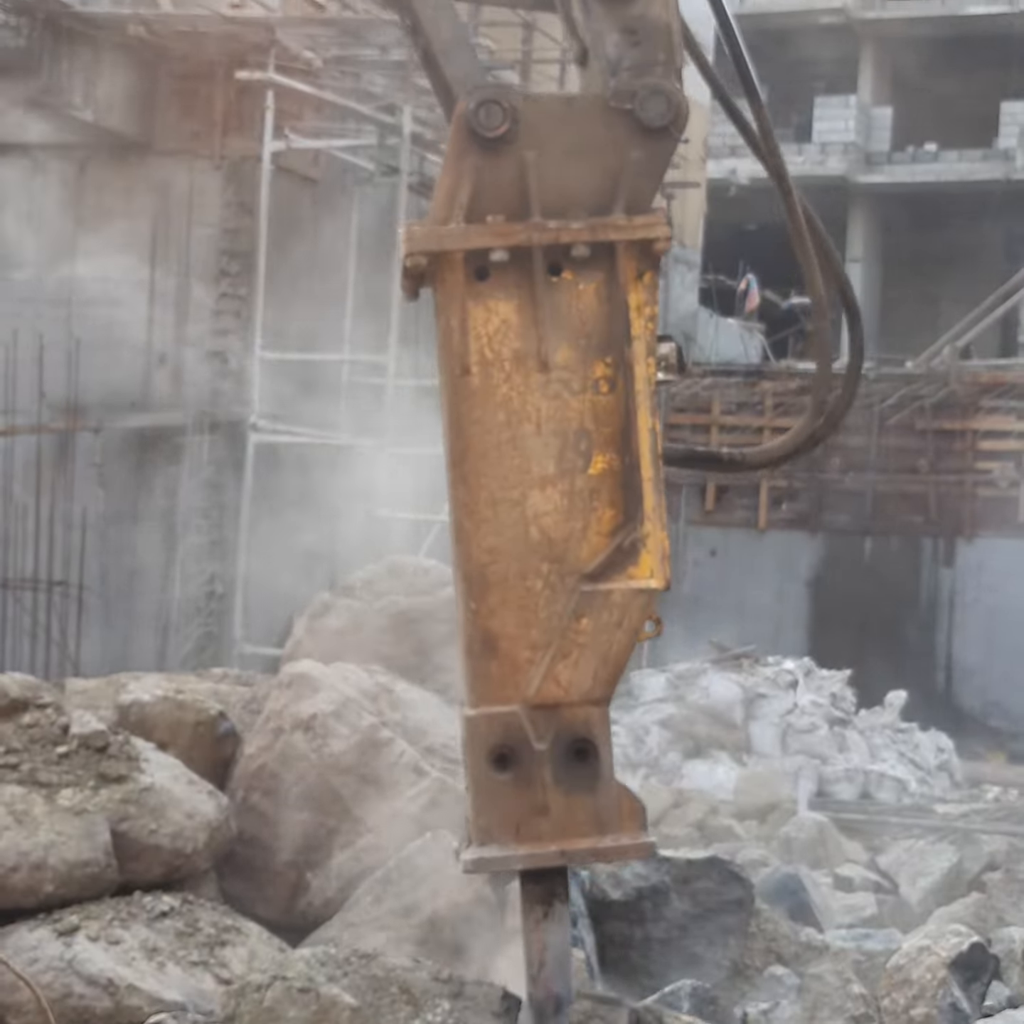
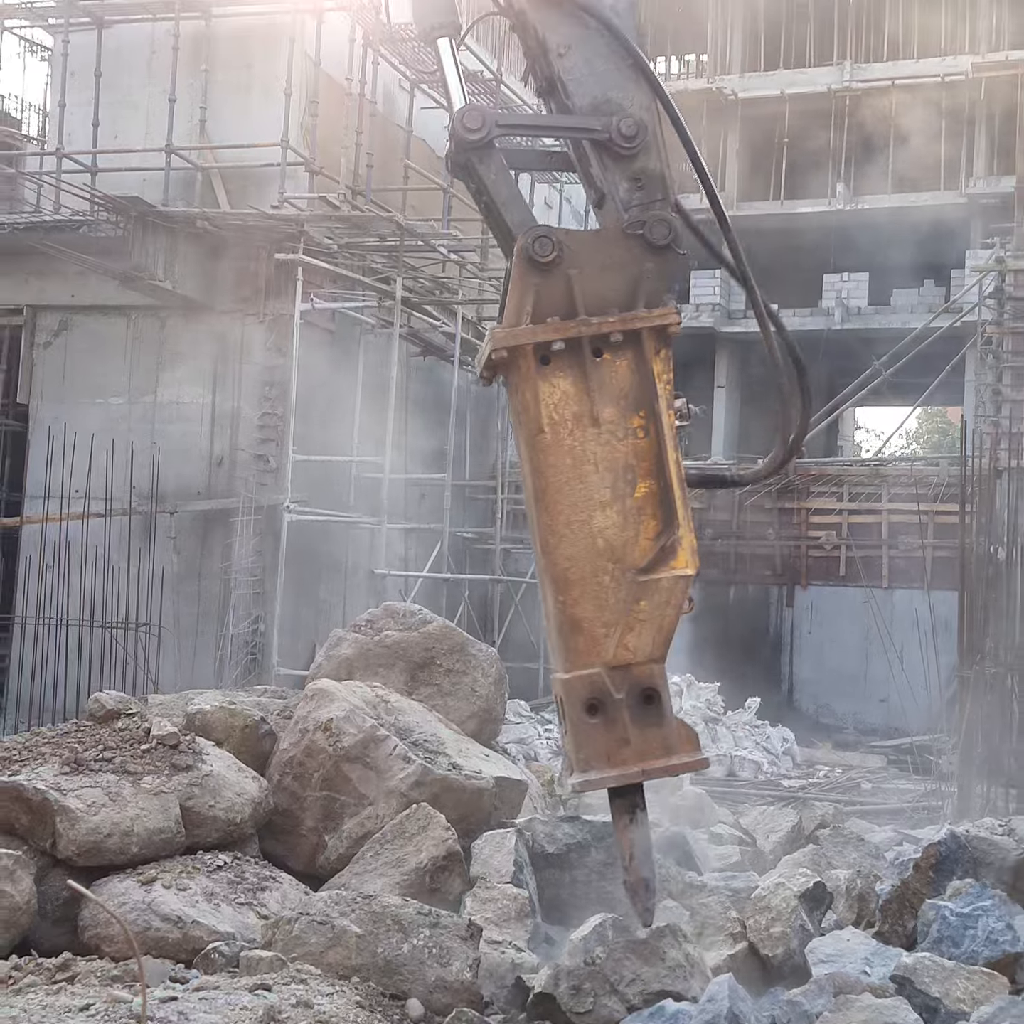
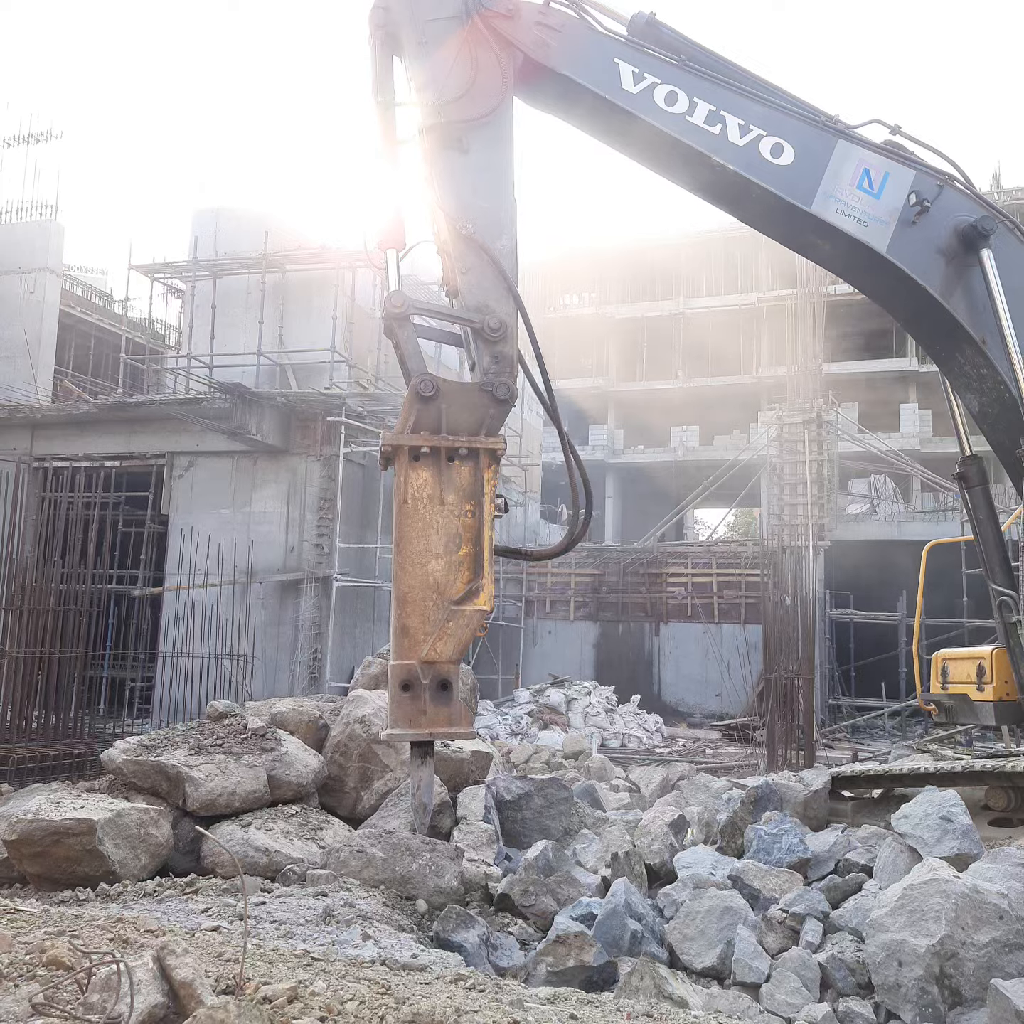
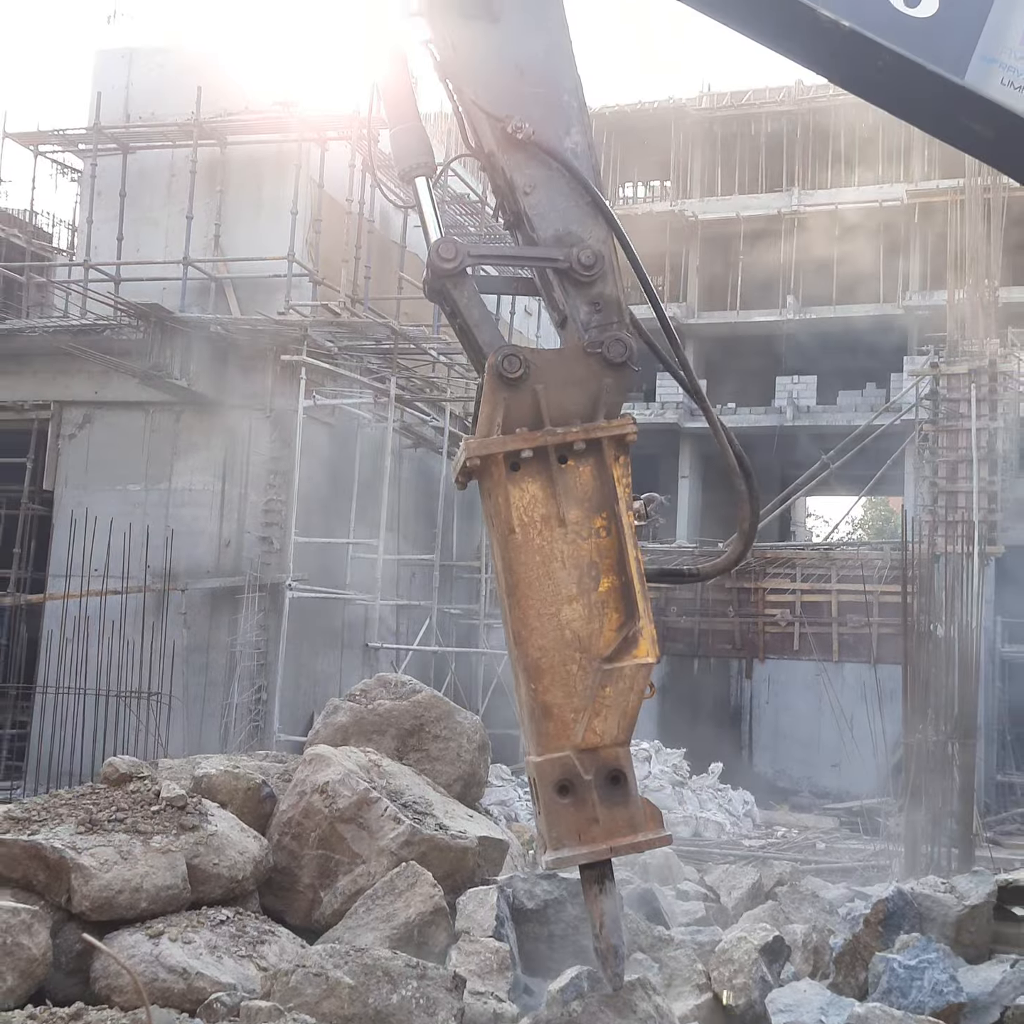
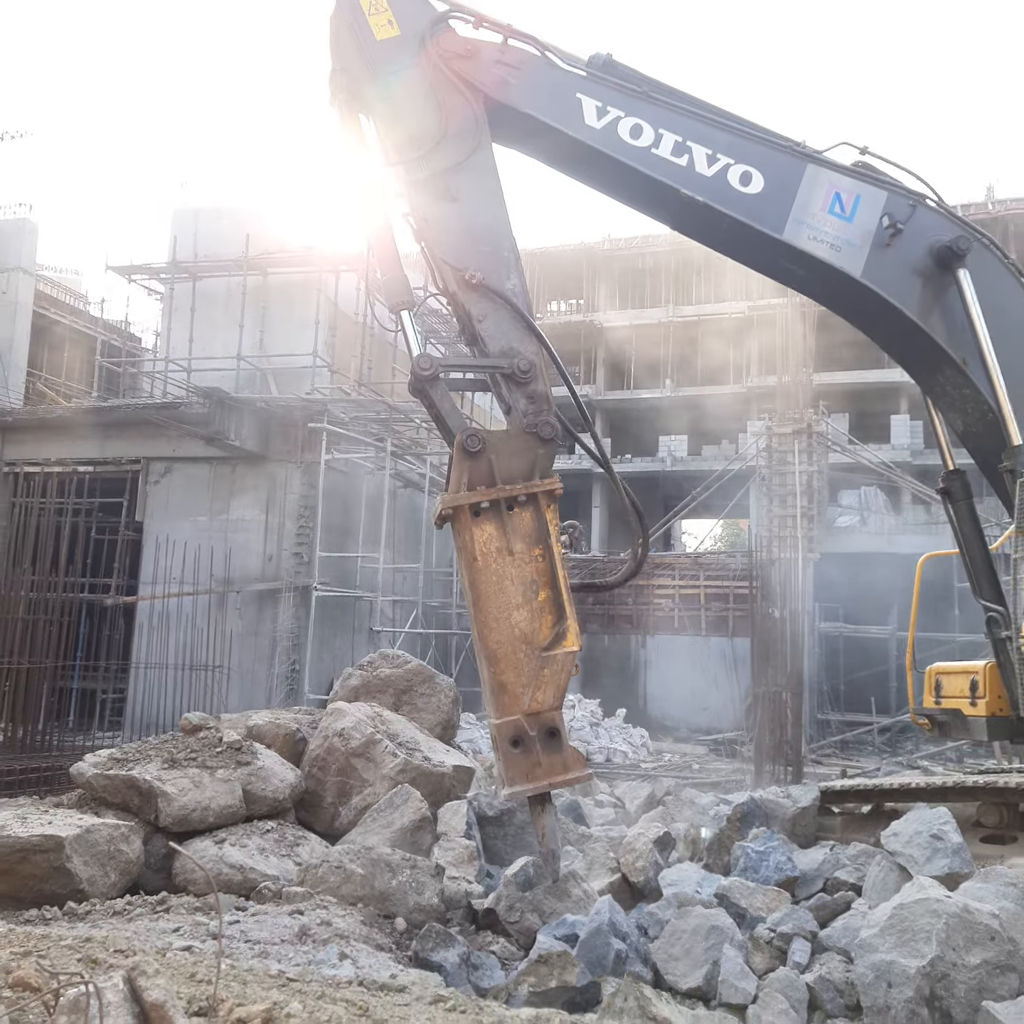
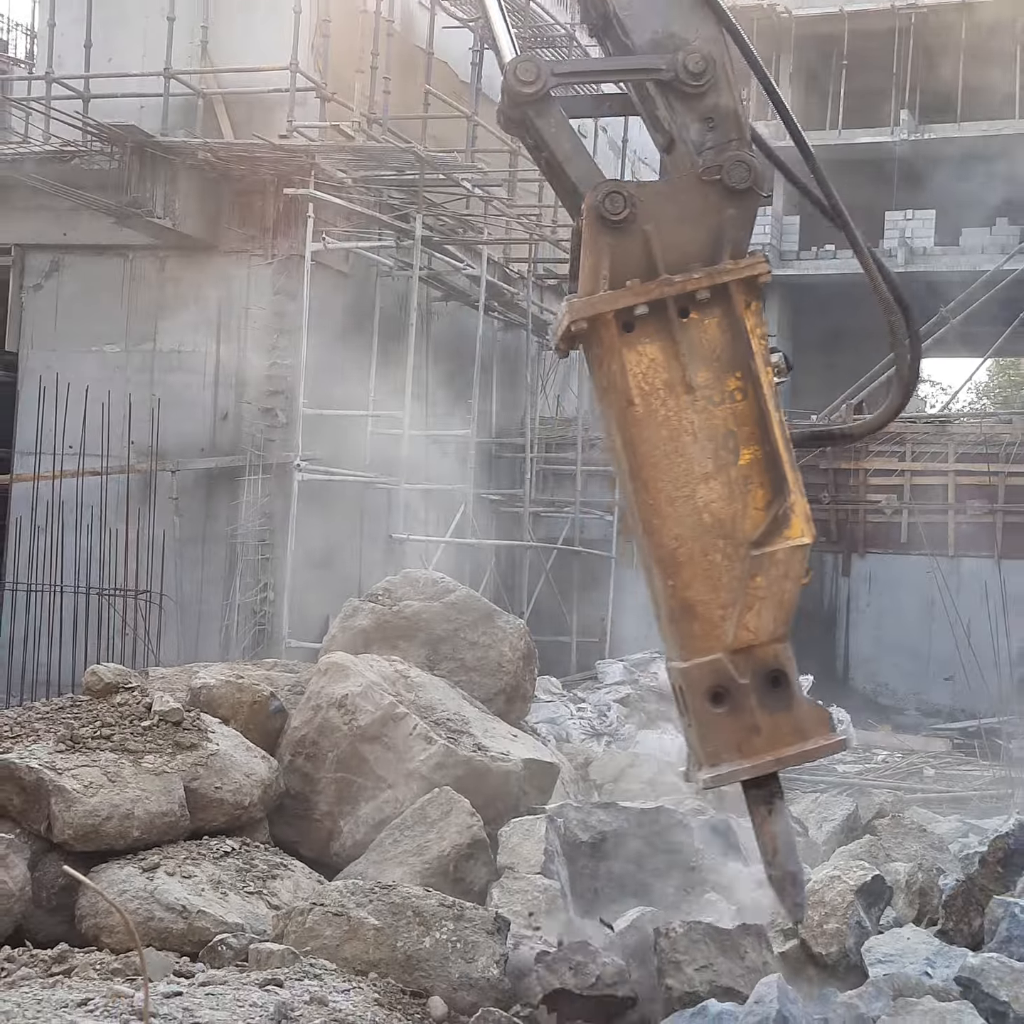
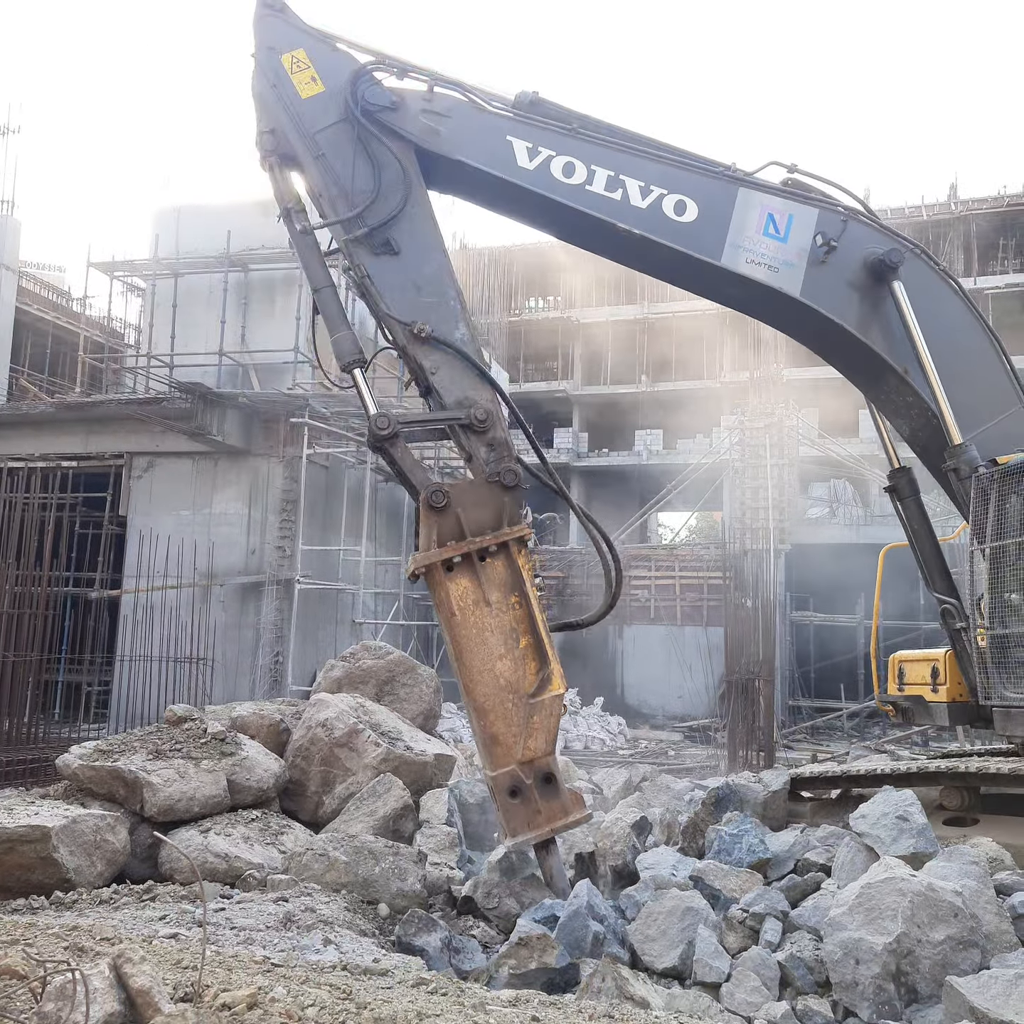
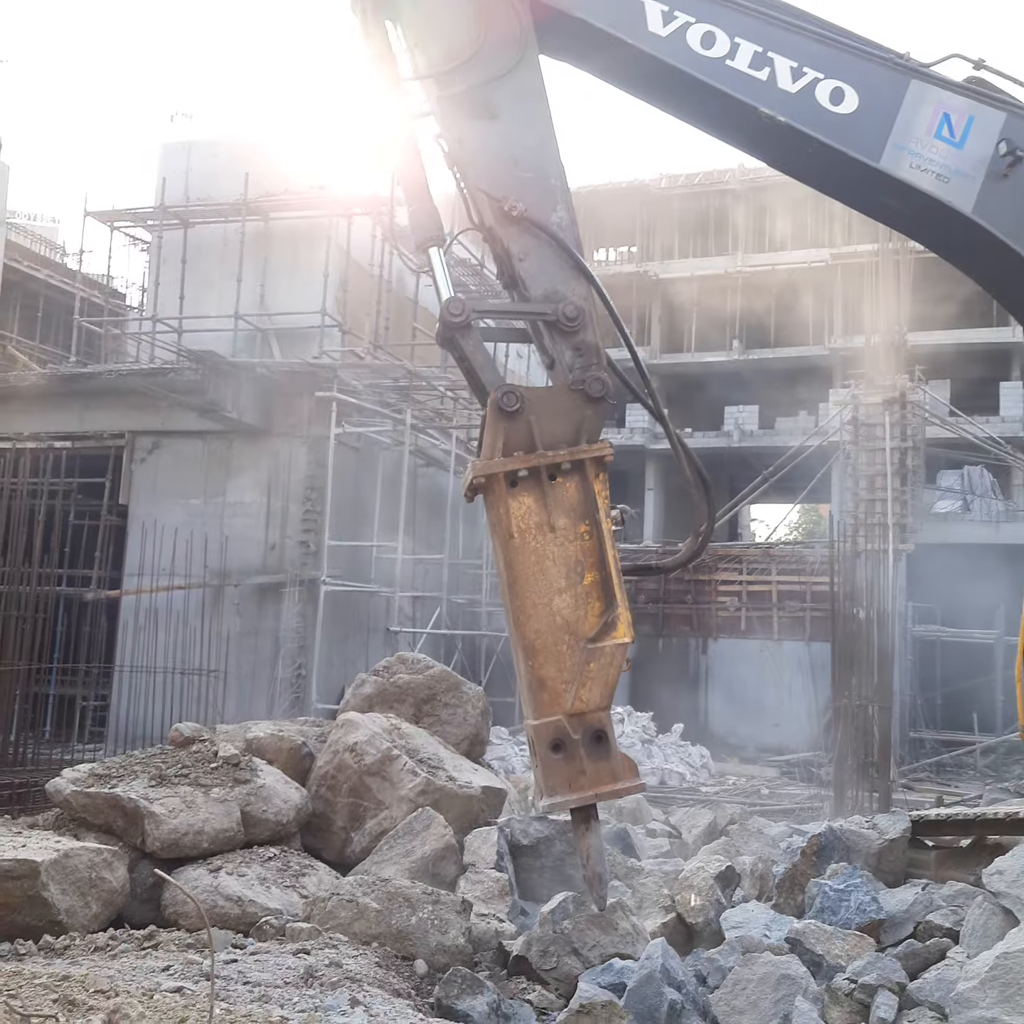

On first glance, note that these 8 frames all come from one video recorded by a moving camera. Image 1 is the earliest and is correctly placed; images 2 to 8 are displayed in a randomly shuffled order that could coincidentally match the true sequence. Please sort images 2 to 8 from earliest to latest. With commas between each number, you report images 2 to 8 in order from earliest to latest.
6, 2, 4, 8, 5, 7, 3
